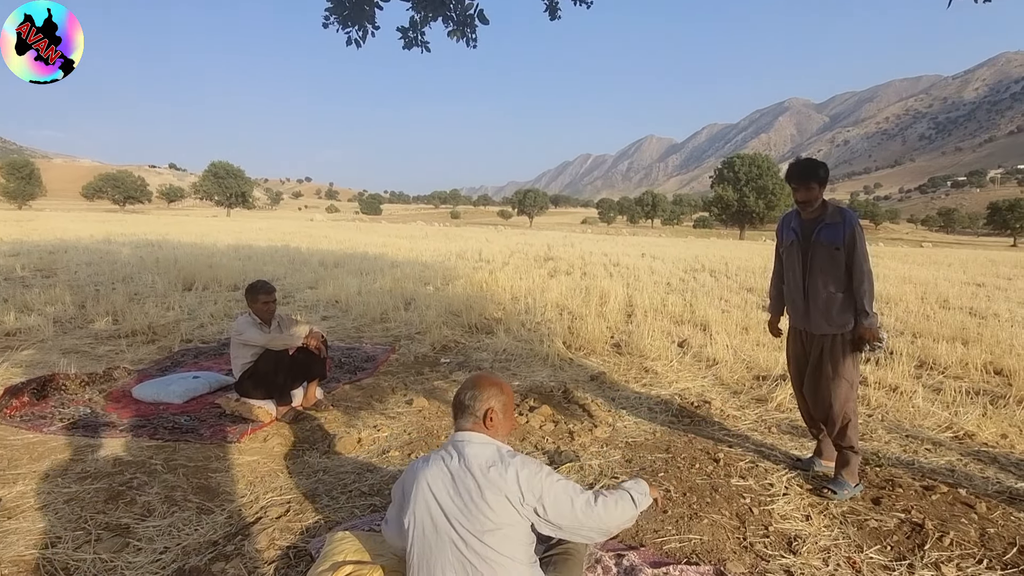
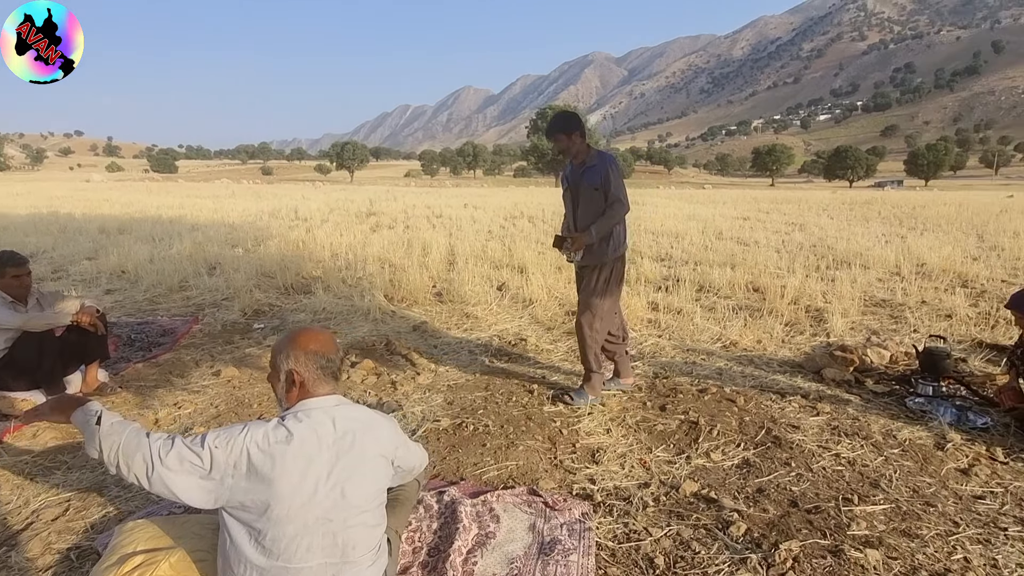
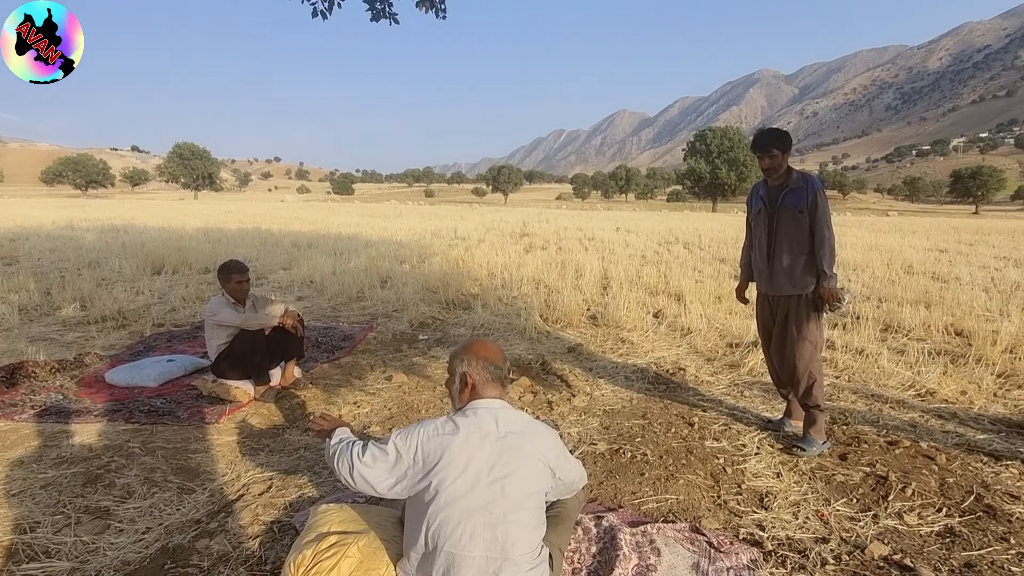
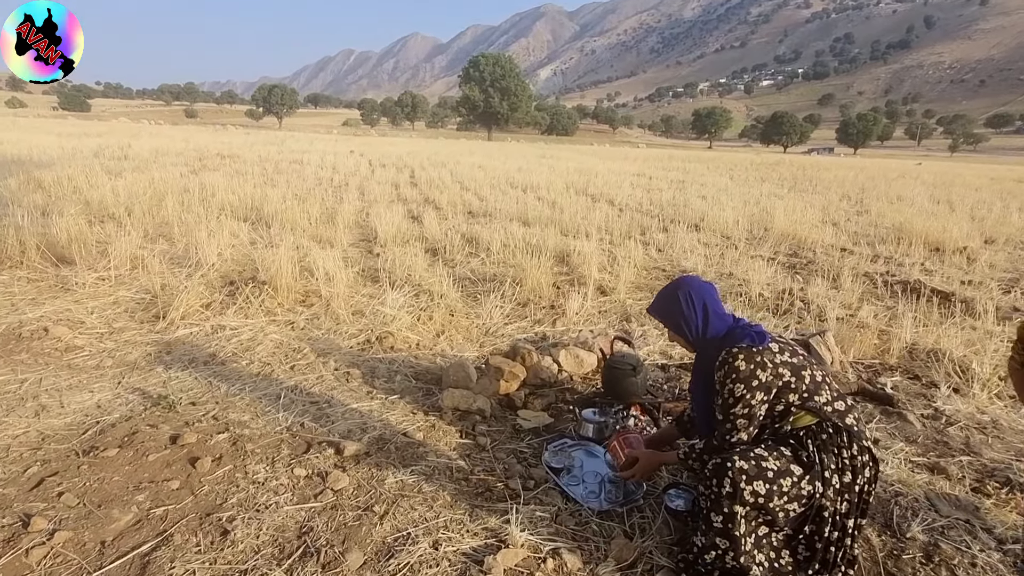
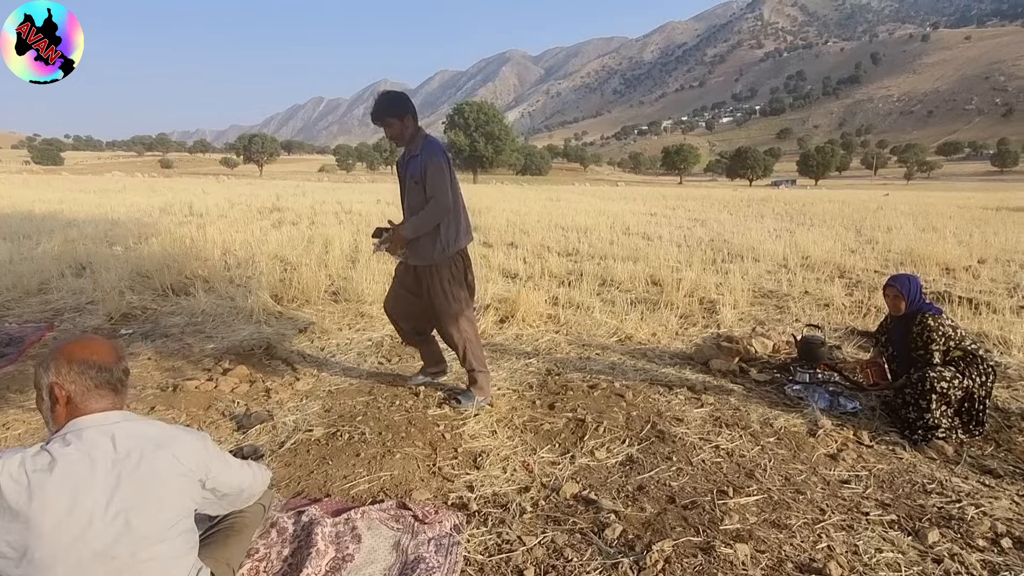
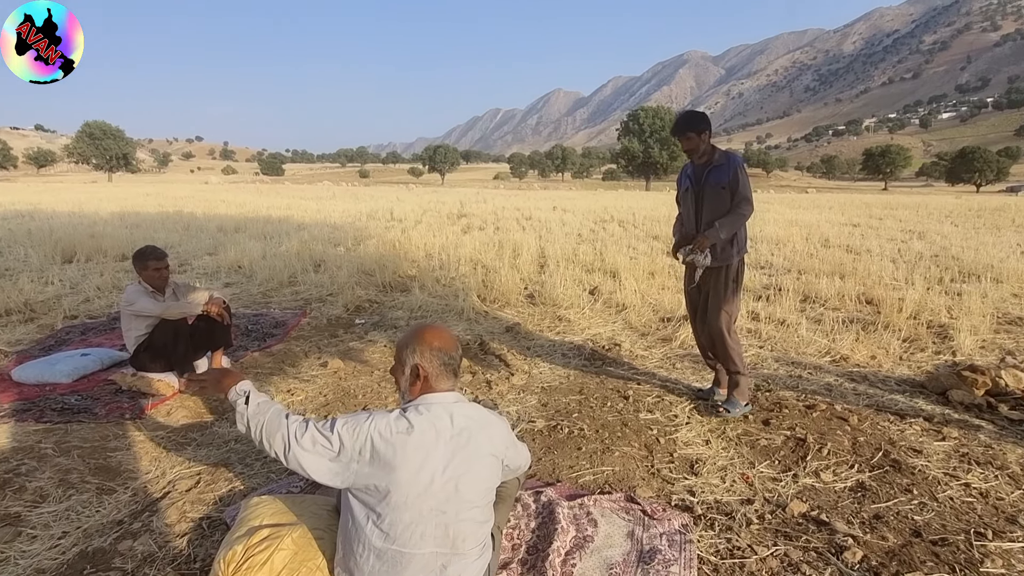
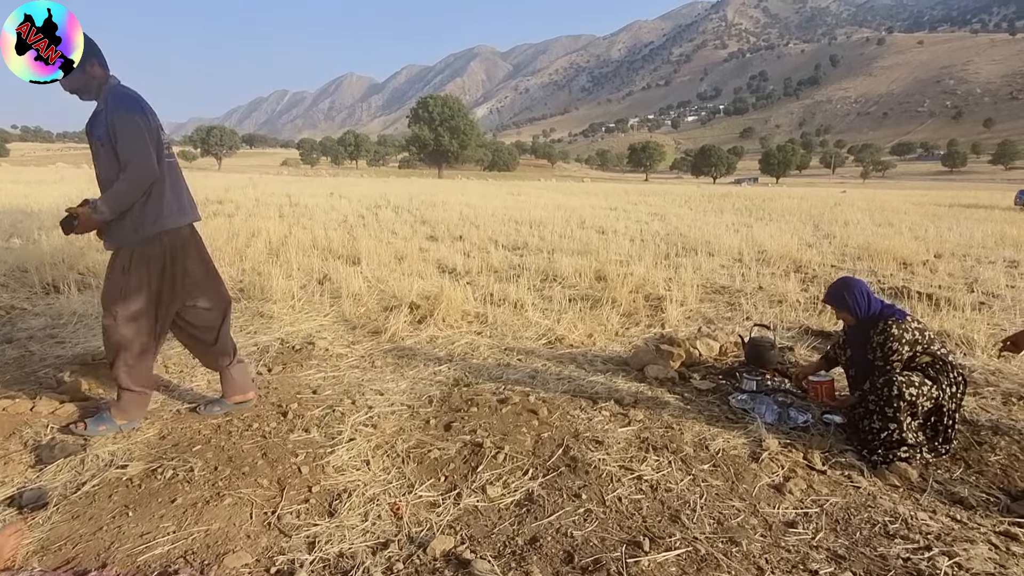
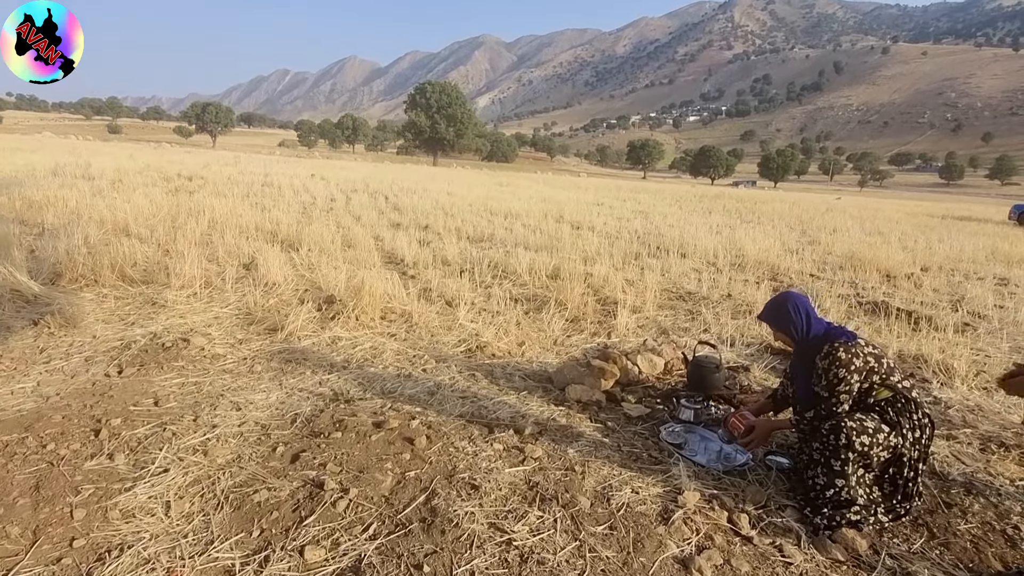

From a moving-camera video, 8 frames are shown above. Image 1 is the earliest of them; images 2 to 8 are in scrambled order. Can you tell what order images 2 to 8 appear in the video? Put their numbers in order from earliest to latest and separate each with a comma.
3, 6, 2, 5, 7, 8, 4
